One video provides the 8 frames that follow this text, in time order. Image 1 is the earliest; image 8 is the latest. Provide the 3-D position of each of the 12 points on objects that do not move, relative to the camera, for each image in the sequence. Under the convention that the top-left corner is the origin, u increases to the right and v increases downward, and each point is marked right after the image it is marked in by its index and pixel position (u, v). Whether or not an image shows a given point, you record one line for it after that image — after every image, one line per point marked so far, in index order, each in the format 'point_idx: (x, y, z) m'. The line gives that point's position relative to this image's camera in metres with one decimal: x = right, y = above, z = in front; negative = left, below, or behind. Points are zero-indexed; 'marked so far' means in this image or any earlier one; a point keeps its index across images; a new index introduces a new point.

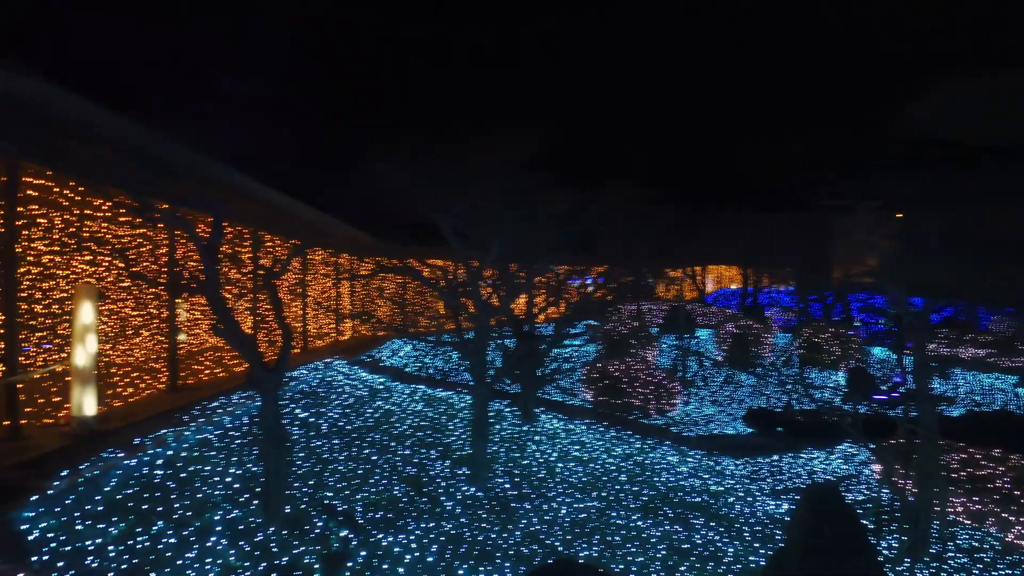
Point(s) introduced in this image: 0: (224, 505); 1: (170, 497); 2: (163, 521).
0: (-2.0, -1.5, +5.6) m
1: (-2.3, -1.4, +5.5) m
2: (-2.1, -1.4, +5.0) m
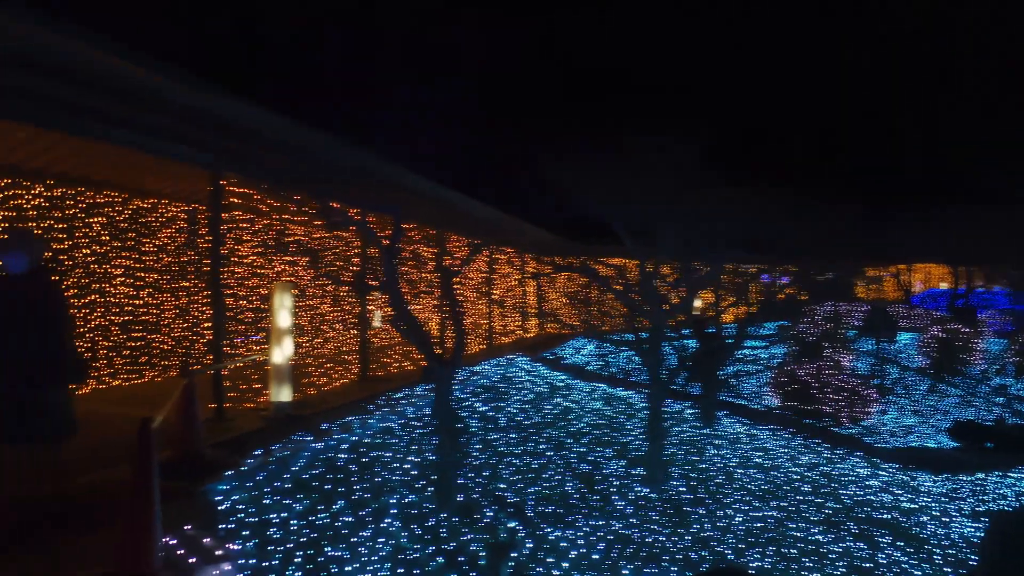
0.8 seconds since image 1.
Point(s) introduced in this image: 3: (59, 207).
0: (-0.8, -1.5, +6.0) m
1: (-1.2, -1.4, +5.9) m
2: (-1.1, -1.4, +5.4) m
3: (-4.6, +0.8, +8.2) m
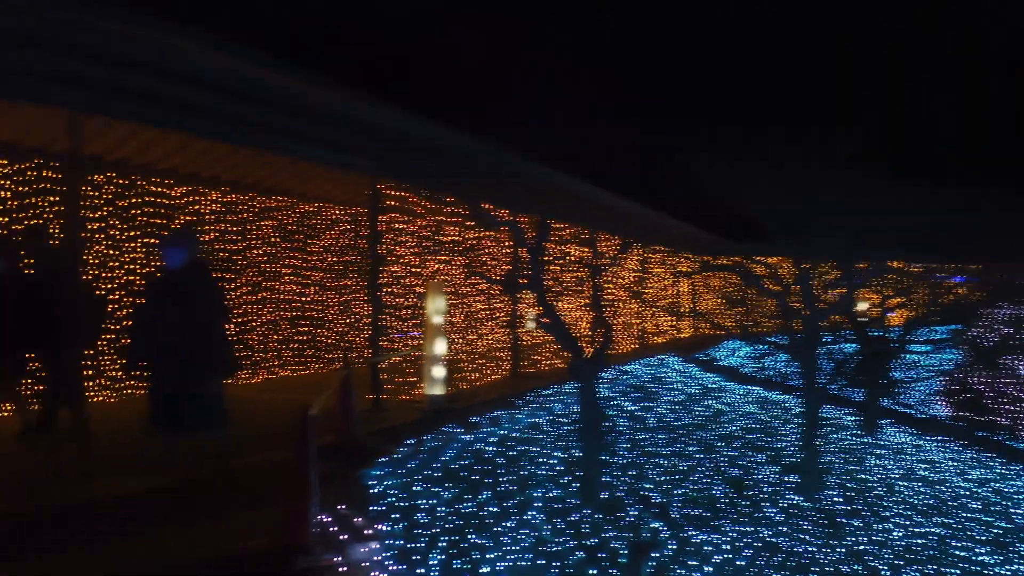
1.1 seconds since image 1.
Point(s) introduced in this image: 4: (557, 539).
0: (+0.3, -1.5, +6.1) m
1: (-0.1, -1.4, +6.1) m
2: (-0.2, -1.4, +5.7) m
3: (-3.0, +0.8, +9.0) m
4: (+0.3, -1.6, +5.1) m
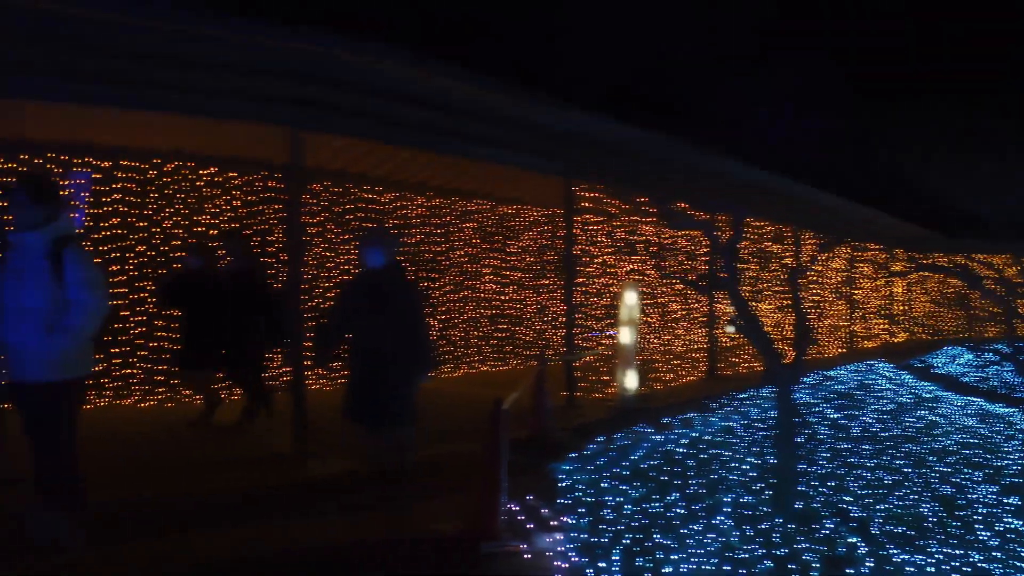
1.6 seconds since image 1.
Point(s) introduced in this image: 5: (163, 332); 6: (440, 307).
0: (+1.7, -1.5, +6.0) m
1: (+1.3, -1.4, +6.1) m
2: (+1.1, -1.4, +5.7) m
3: (-0.8, +0.8, +9.7) m
4: (+1.4, -1.6, +5.1) m
5: (-3.4, -0.4, +8.0) m
6: (-0.8, -0.2, +9.7) m
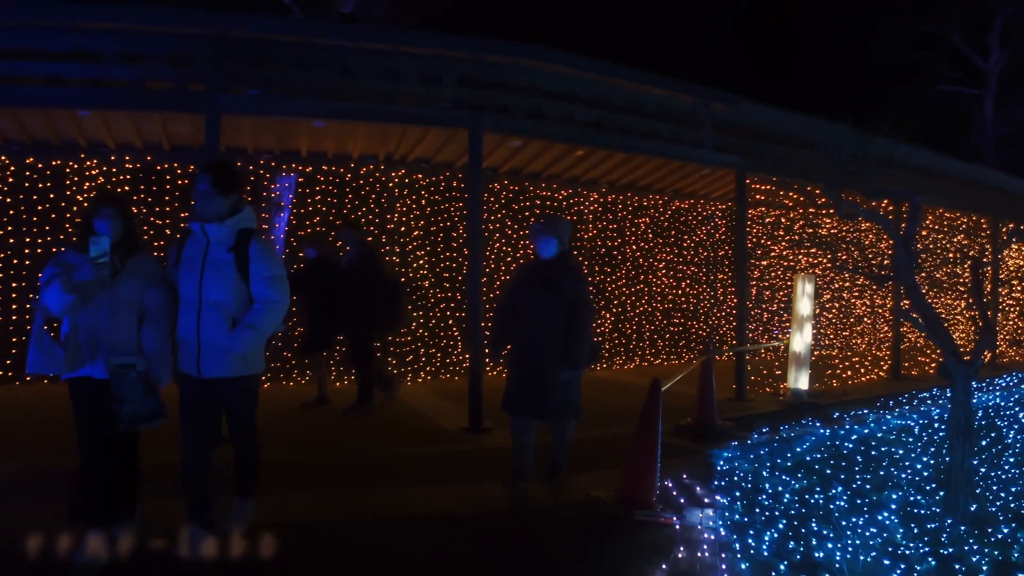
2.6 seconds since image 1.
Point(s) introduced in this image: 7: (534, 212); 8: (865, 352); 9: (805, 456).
0: (+2.9, -1.4, +5.9) m
1: (+2.5, -1.3, +6.1) m
2: (+2.3, -1.4, +5.7) m
3: (+1.2, +0.9, +10.0) m
4: (+2.4, -1.6, +5.0) m
5: (-1.6, -0.3, +8.9) m
6: (+1.2, -0.2, +10.0) m
7: (+0.3, +0.9, +9.4) m
8: (+4.0, -0.7, +9.5) m
9: (+2.1, -1.3, +6.1) m
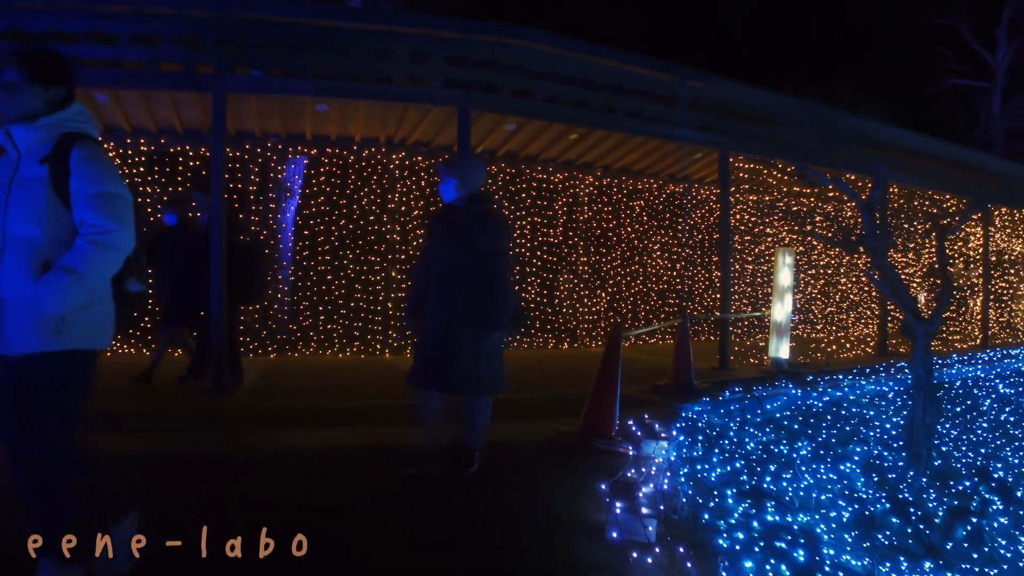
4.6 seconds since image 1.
0: (+2.7, -1.2, +6.2) m
1: (+2.4, -1.1, +6.4) m
2: (+2.2, -1.1, +6.0) m
3: (+1.2, +1.2, +10.3) m
4: (+2.3, -1.3, +5.4) m
5: (-1.7, -0.1, +9.3) m
6: (+1.2, +0.1, +10.4) m
7: (+0.2, +1.1, +9.8) m
8: (+3.9, -0.4, +9.7) m
9: (+2.0, -1.0, +6.4) m
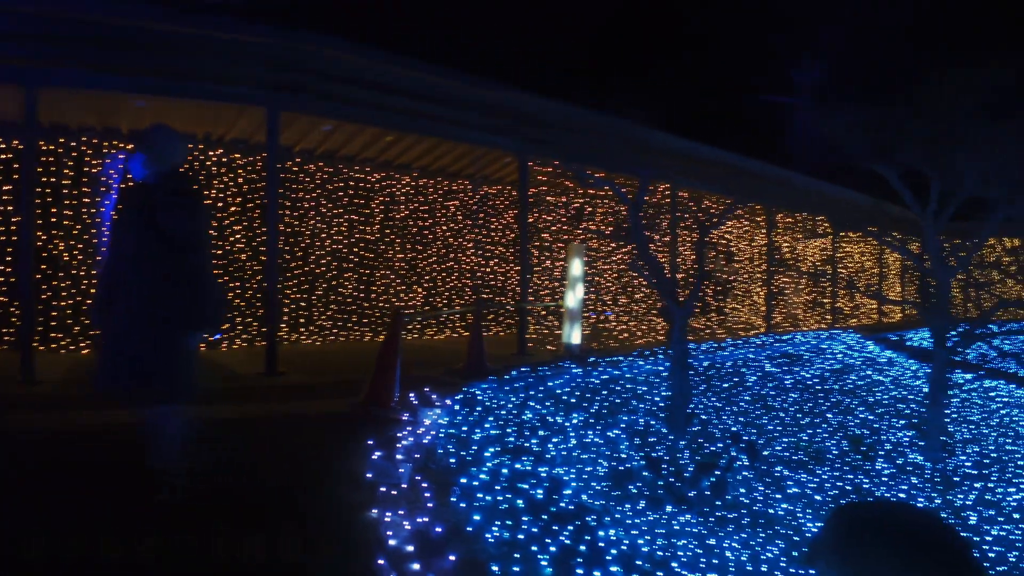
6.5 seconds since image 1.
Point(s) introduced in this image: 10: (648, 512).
0: (+1.1, -1.1, +7.2) m
1: (+0.8, -1.0, +7.3) m
2: (+0.6, -1.0, +6.9) m
3: (-1.1, +1.3, +10.9) m
4: (+0.9, -1.2, +6.2) m
5: (-3.8, 0.0, +9.4) m
6: (-1.1, +0.2, +11.0) m
7: (-2.0, +1.2, +10.2) m
8: (+1.7, -0.4, +10.8) m
9: (+0.4, -0.9, +7.2) m
10: (+0.8, -1.3, +4.9) m
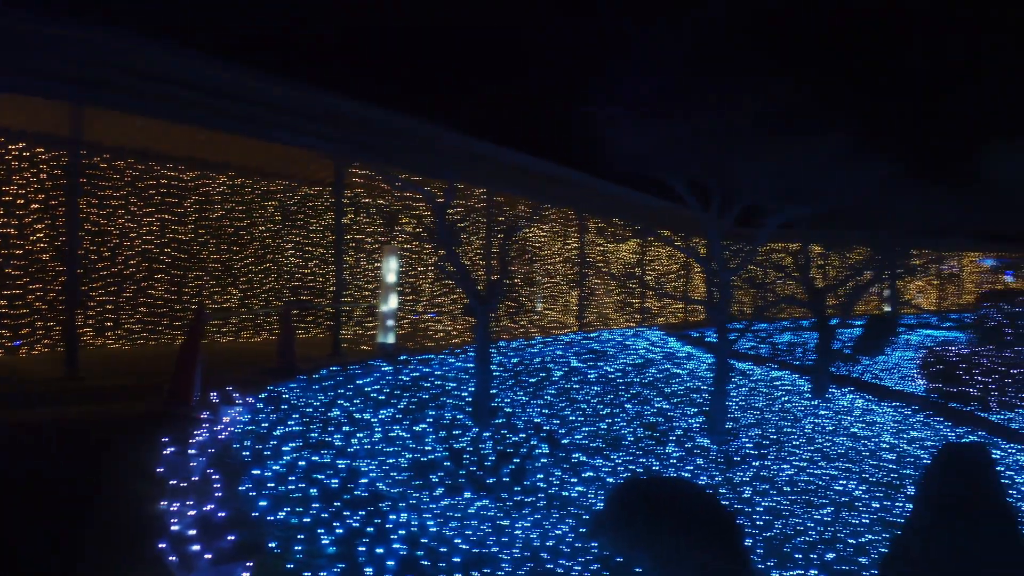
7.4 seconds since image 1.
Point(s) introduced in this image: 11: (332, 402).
0: (-0.6, -1.1, +7.6) m
1: (-1.0, -1.0, +7.7) m
2: (-1.0, -1.1, +7.2) m
3: (-3.5, +1.2, +10.8) m
4: (-0.6, -1.2, +6.6) m
5: (-5.8, -0.1, +8.8) m
6: (-3.5, +0.1, +10.9) m
7: (-4.2, +1.2, +10.0) m
8: (-0.7, -0.4, +11.3) m
9: (-1.3, -0.9, +7.5) m
10: (-0.4, -1.4, +5.3) m
11: (-1.4, -1.0, +6.8) m
